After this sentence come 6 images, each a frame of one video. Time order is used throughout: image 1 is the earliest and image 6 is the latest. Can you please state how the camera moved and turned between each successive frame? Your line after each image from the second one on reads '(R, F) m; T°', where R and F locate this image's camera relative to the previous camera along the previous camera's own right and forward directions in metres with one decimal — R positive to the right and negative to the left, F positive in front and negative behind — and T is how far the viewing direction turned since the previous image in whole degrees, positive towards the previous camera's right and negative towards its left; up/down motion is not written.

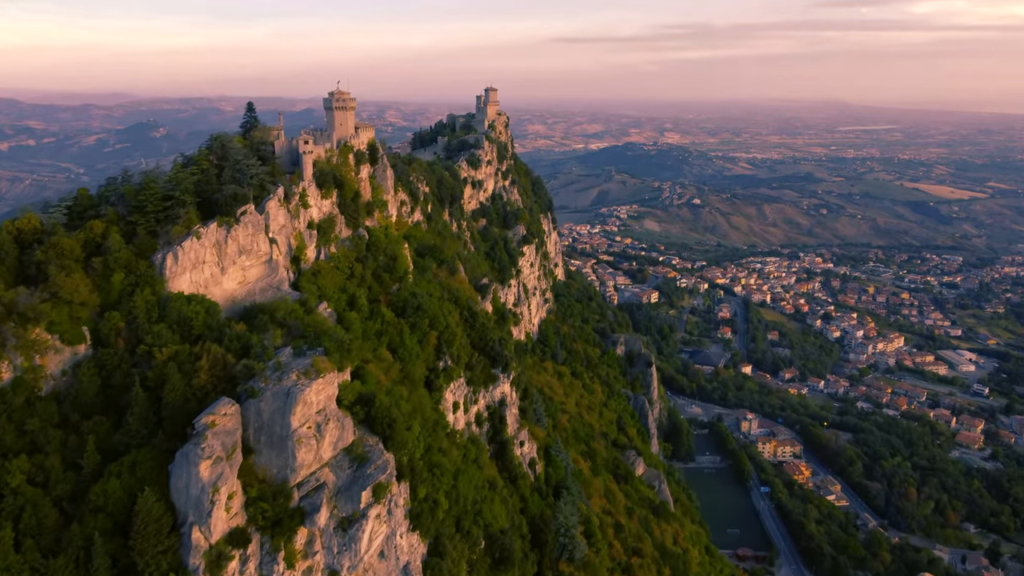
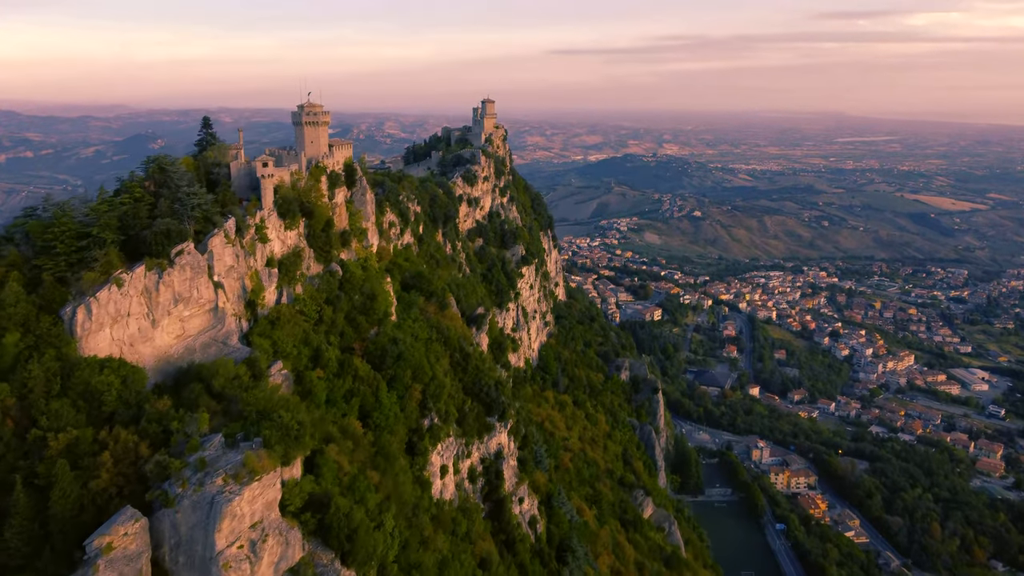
(0.0, +2.6) m; 0°
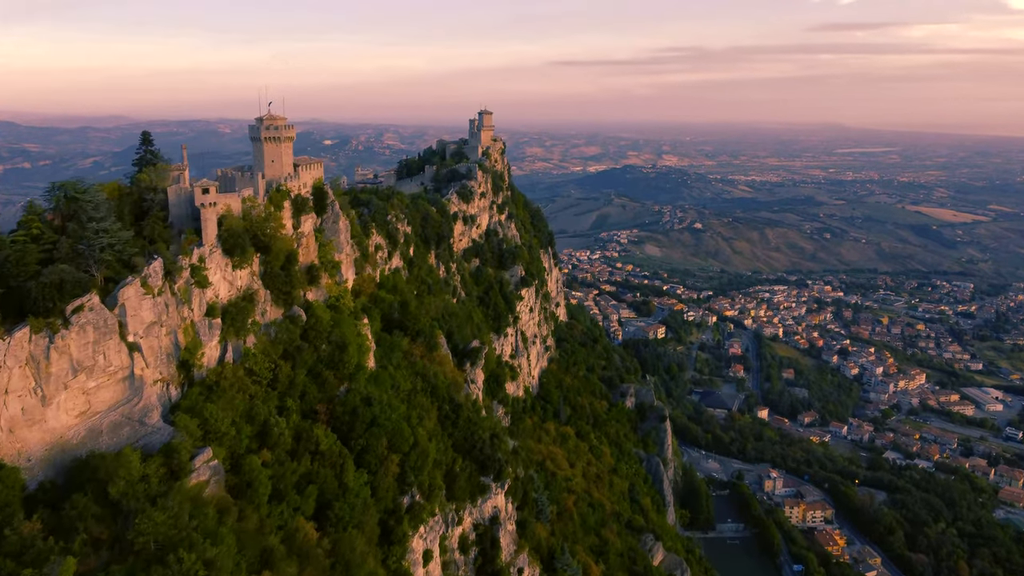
(0.0, +2.7) m; 0°
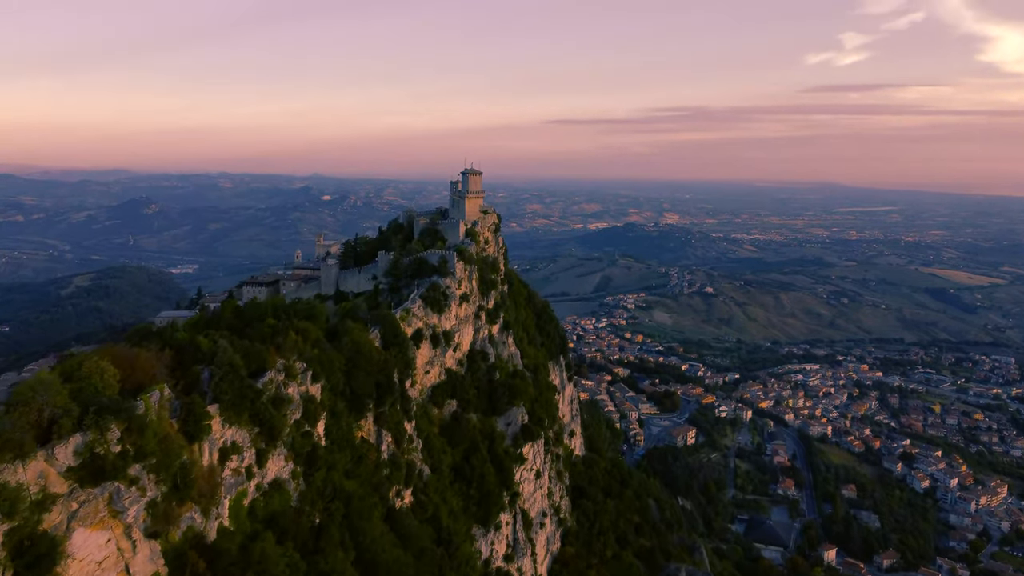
(+0.1, +13.9) m; 0°
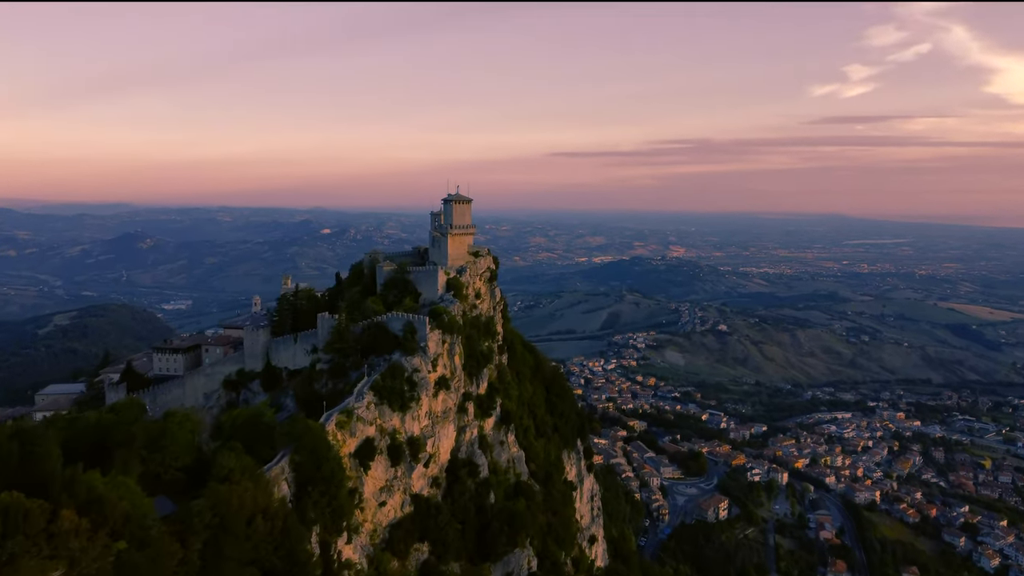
(+0.1, +8.7) m; 0°
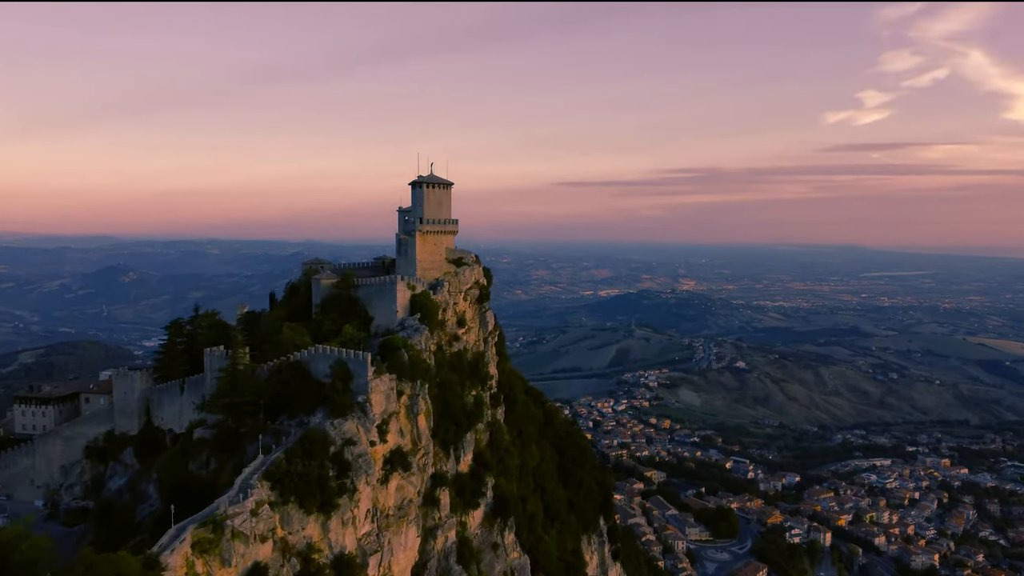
(+0.1, +7.8) m; 0°
